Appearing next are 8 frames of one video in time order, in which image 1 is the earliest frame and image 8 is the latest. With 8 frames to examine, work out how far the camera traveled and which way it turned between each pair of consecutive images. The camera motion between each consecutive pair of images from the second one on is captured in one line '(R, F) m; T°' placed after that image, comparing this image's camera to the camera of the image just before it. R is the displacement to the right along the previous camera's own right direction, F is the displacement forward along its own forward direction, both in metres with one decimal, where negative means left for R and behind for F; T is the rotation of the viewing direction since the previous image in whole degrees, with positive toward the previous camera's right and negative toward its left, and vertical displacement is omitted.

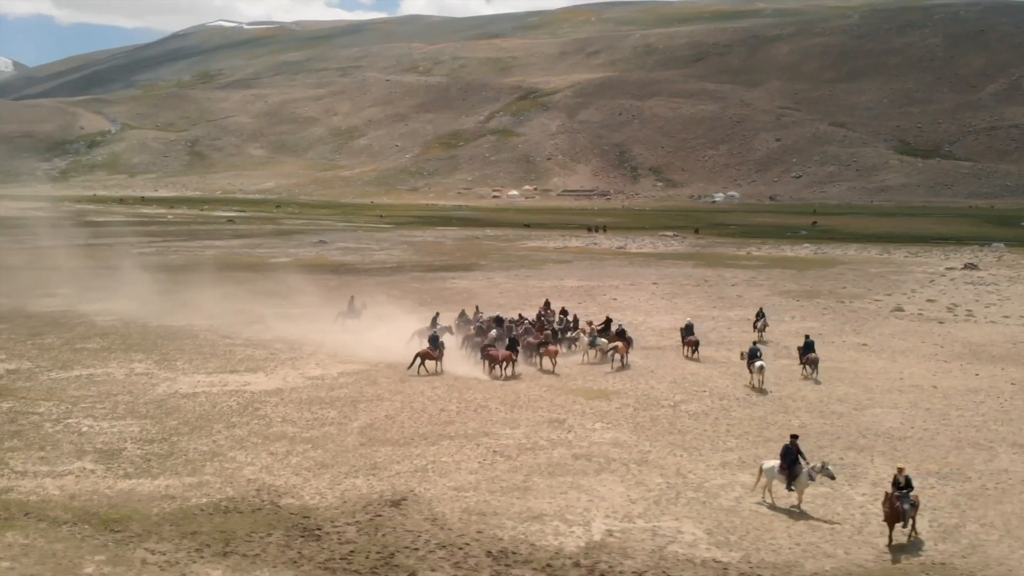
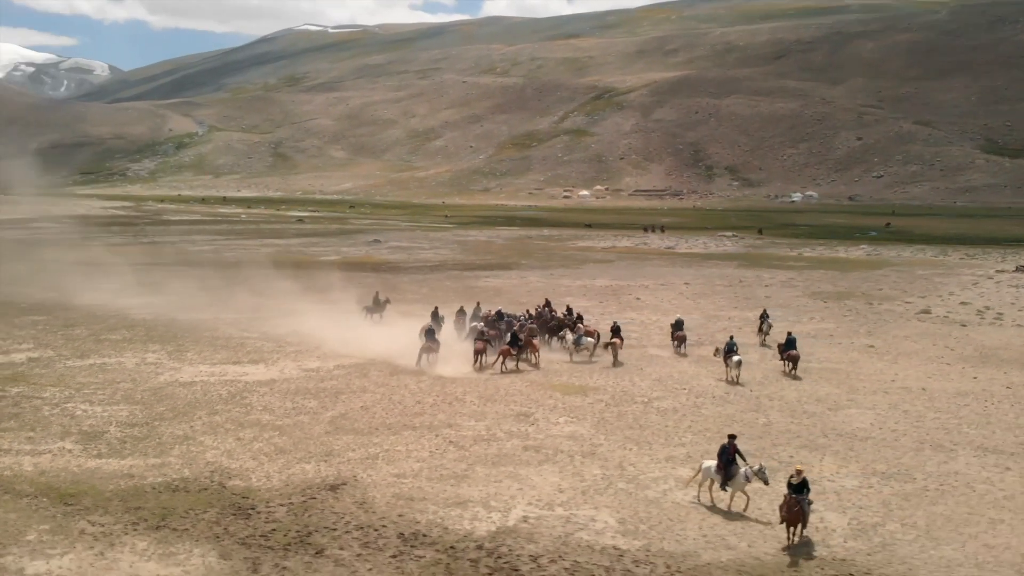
(+2.6, -0.5) m; -5°
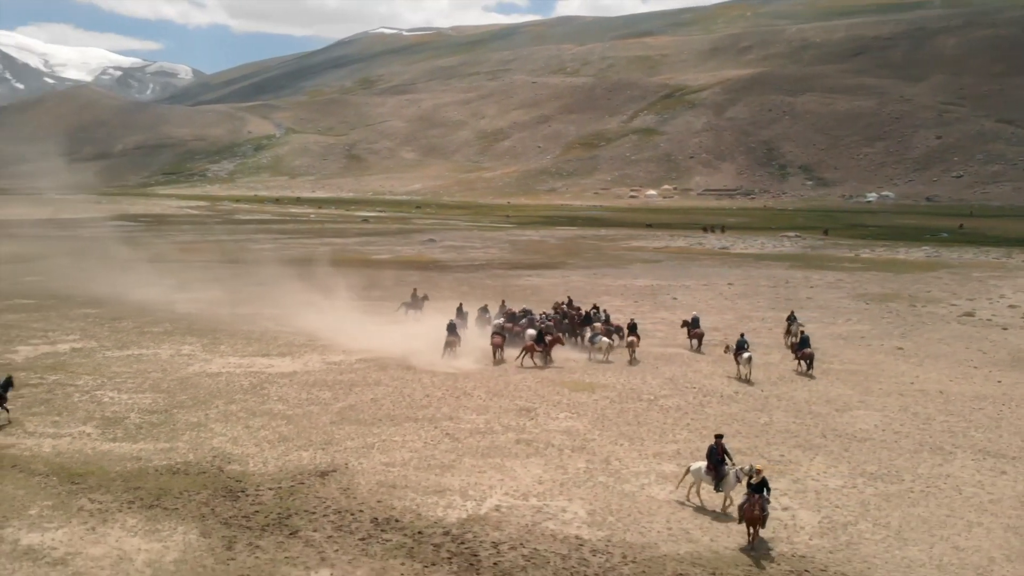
(+1.6, -0.4) m; -4°
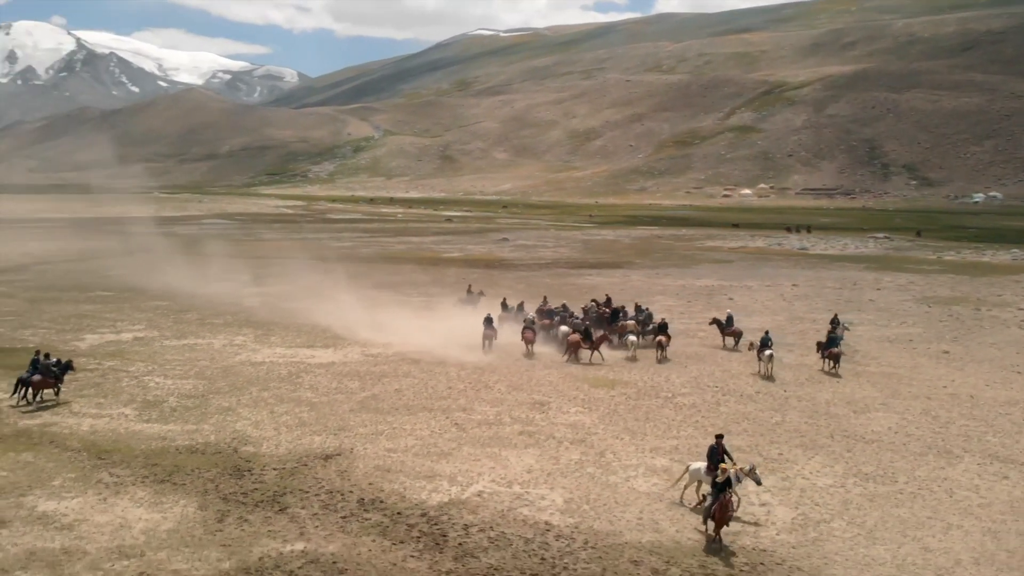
(+1.9, -0.5) m; -6°
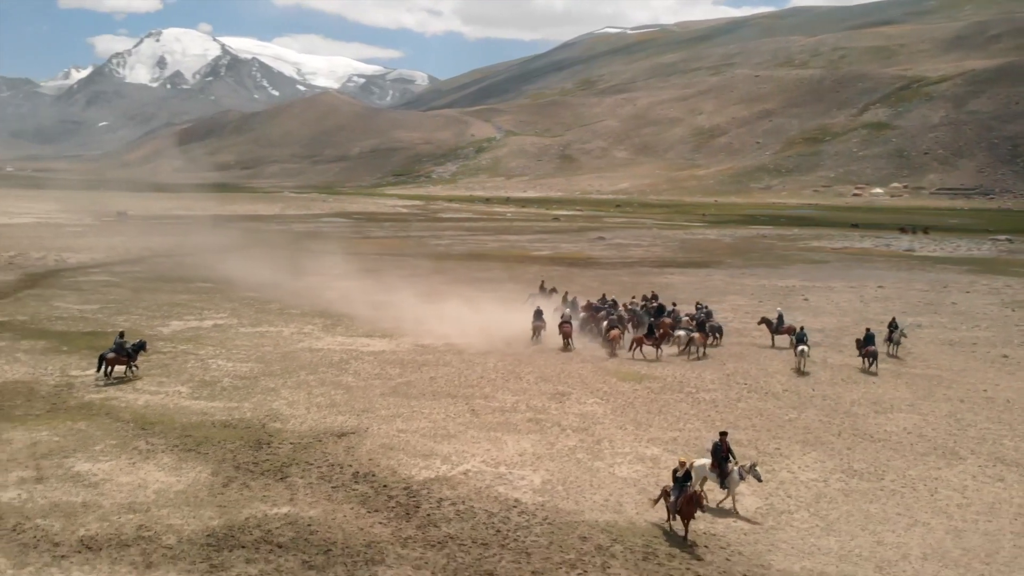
(+2.6, -0.8) m; -8°
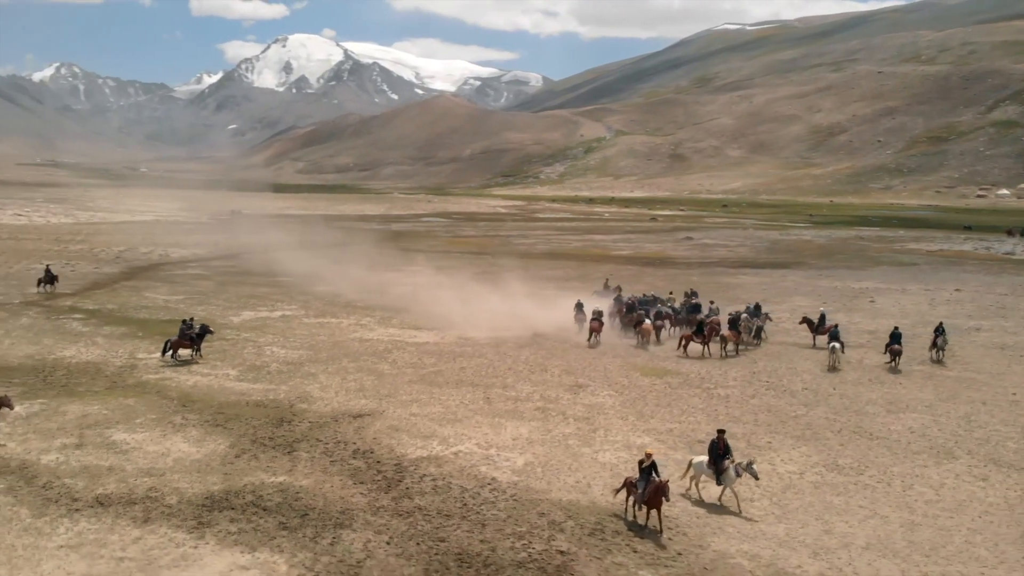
(+2.4, -0.9) m; -7°
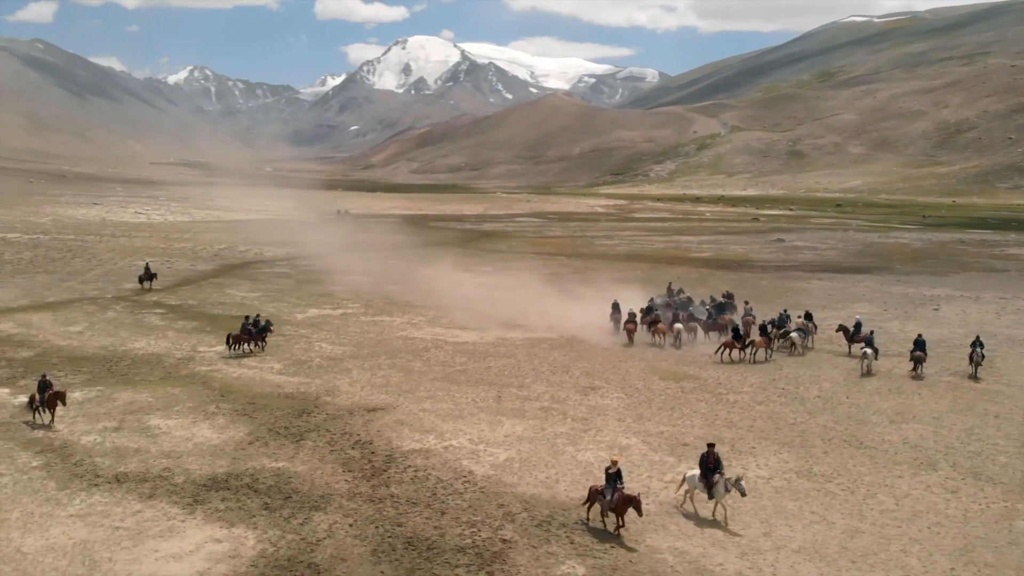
(+2.7, -1.0) m; -7°
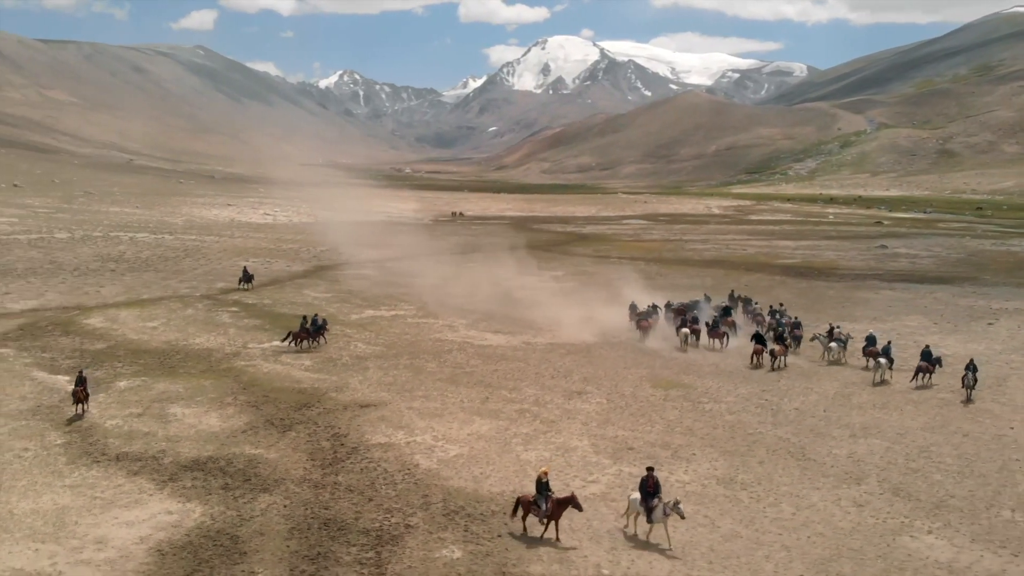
(+4.3, -1.5) m; -9°
